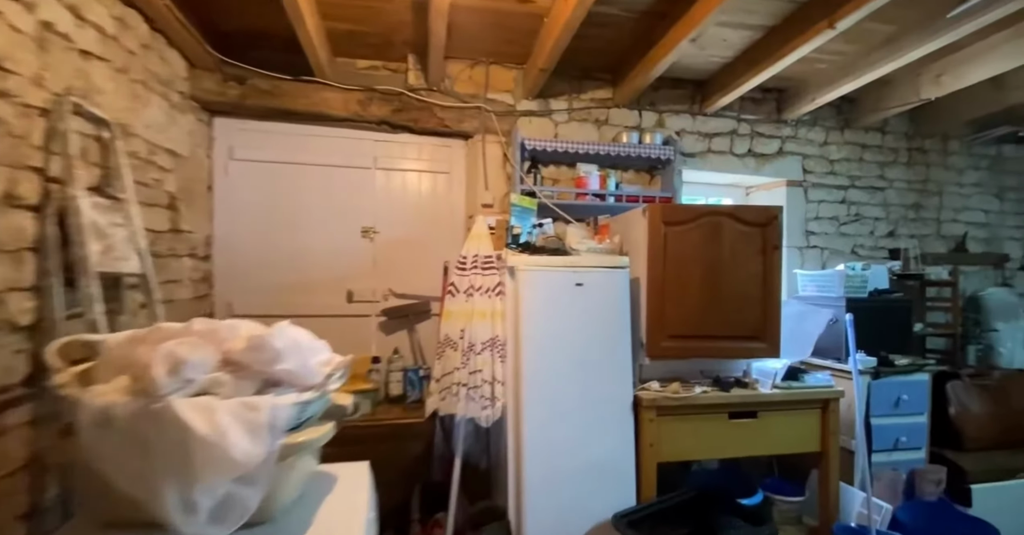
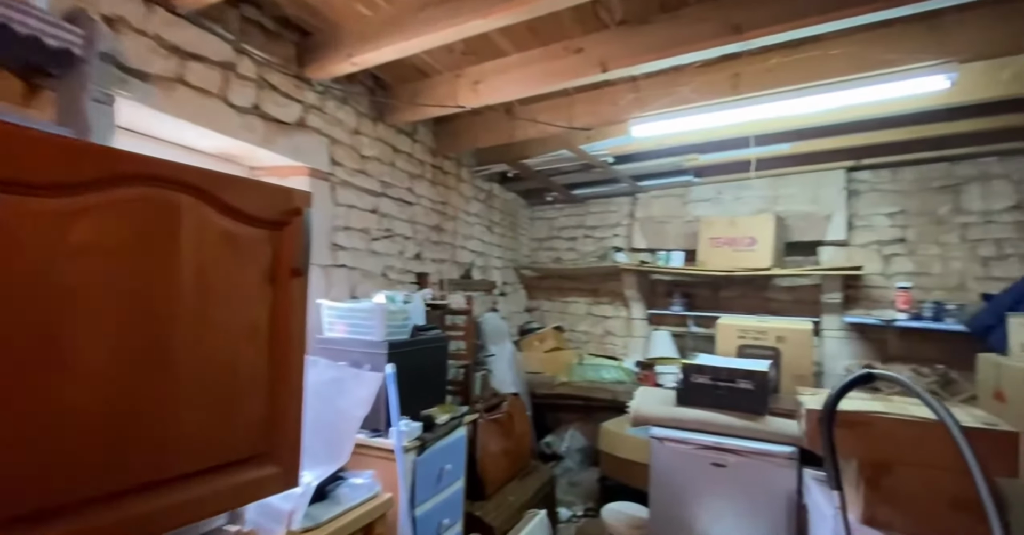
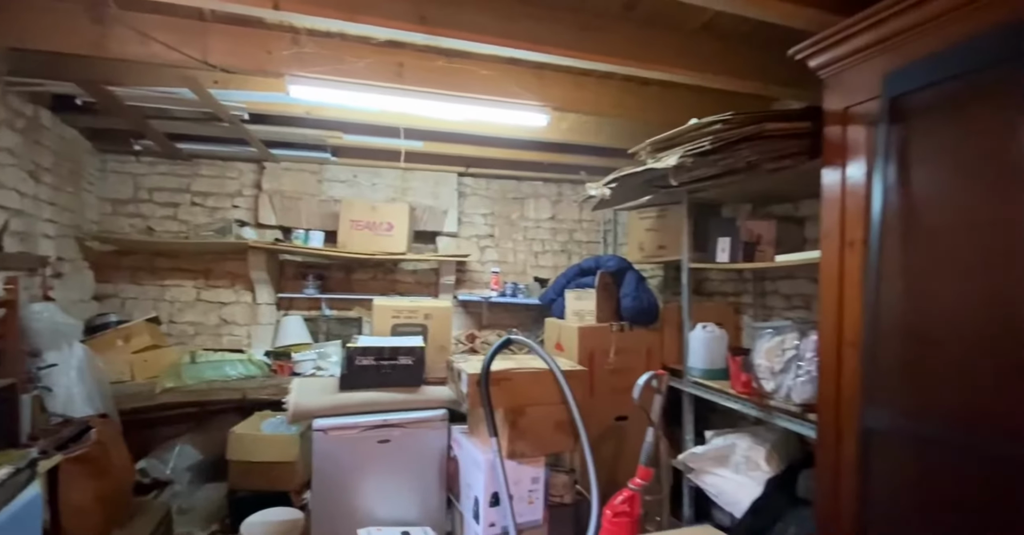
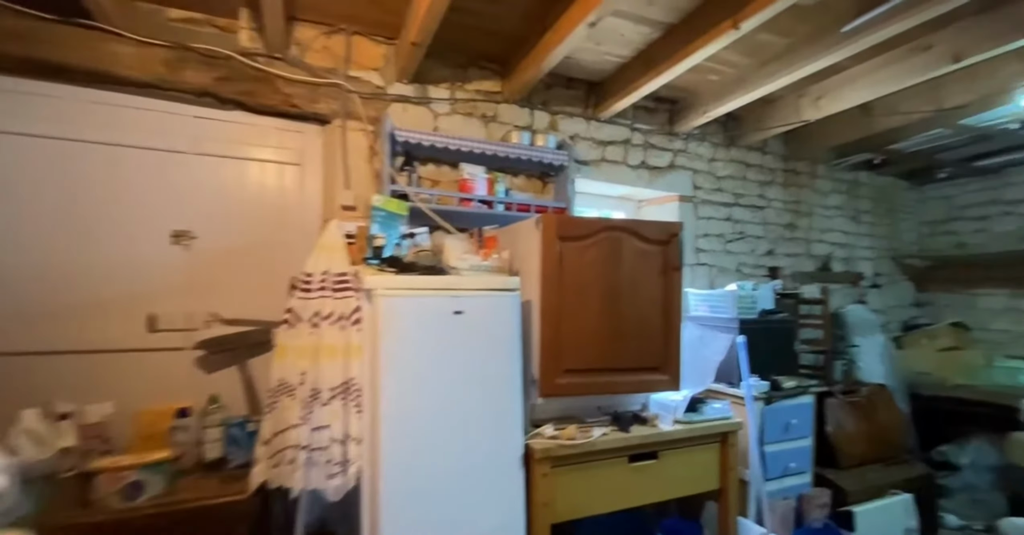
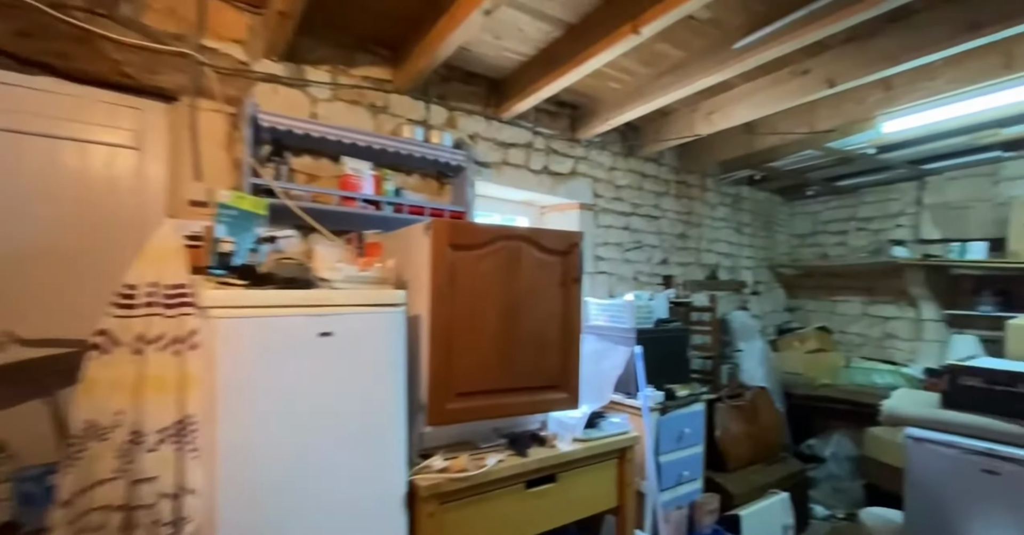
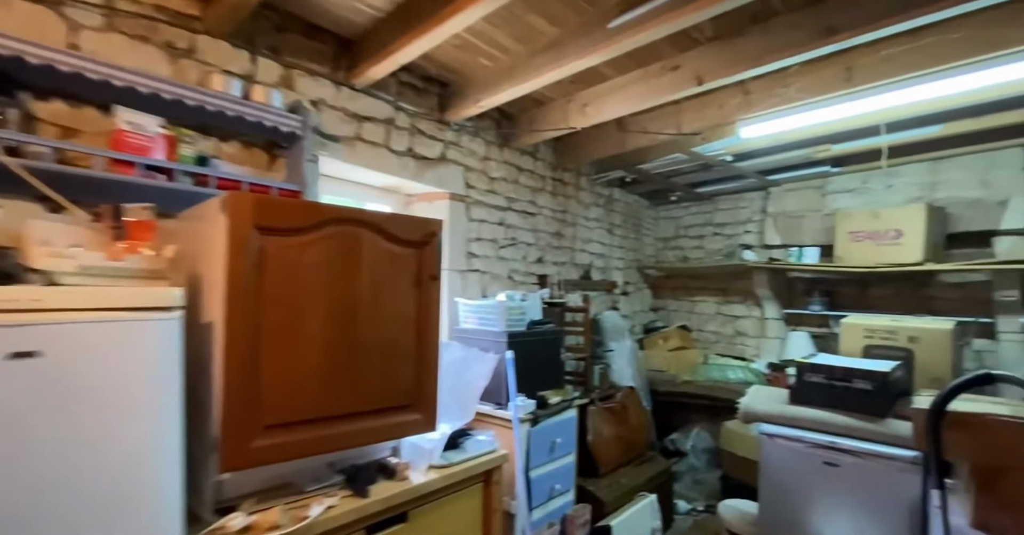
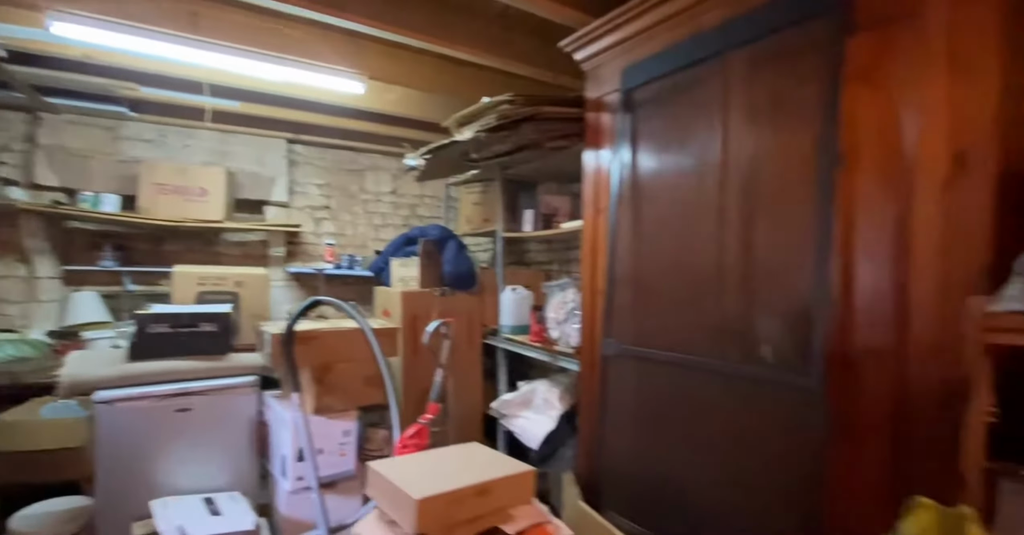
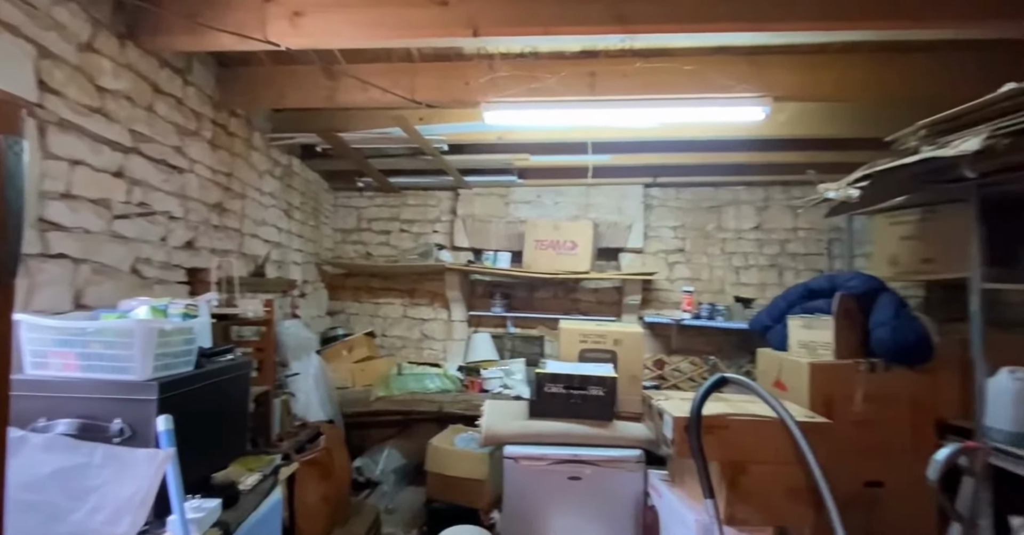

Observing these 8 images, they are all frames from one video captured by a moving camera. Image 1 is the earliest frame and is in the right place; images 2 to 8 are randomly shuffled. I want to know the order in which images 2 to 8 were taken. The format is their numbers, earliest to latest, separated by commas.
4, 5, 6, 2, 8, 3, 7
